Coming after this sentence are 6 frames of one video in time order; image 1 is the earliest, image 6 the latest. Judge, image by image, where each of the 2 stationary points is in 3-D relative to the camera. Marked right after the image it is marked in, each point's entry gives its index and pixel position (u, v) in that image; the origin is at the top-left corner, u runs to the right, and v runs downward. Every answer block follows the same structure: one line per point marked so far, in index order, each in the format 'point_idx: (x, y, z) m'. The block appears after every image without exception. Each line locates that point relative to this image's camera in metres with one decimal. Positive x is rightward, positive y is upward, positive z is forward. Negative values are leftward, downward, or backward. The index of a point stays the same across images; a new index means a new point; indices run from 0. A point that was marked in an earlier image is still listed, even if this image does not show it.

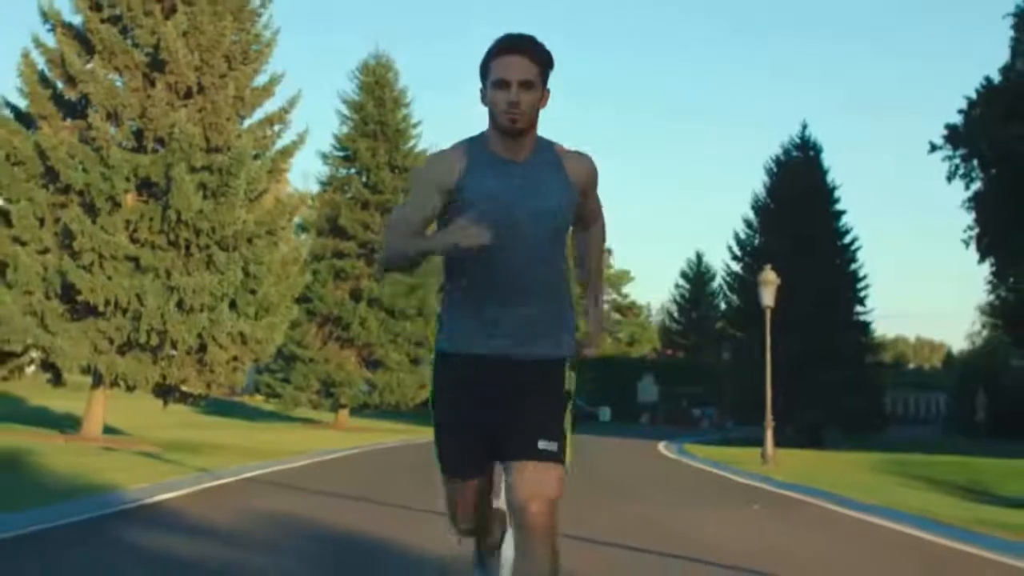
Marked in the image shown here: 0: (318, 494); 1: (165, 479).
0: (-2.1, -2.4, +16.7) m
1: (-4.8, -2.6, +19.1) m
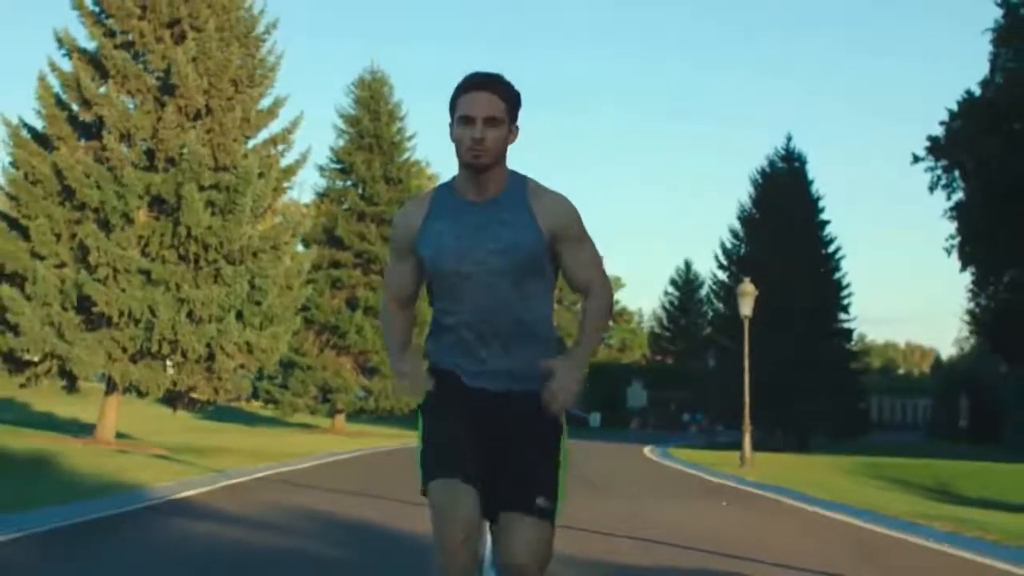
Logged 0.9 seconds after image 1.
0: (-2.3, -2.6, +18.4) m
1: (-4.9, -2.8, +20.7) m
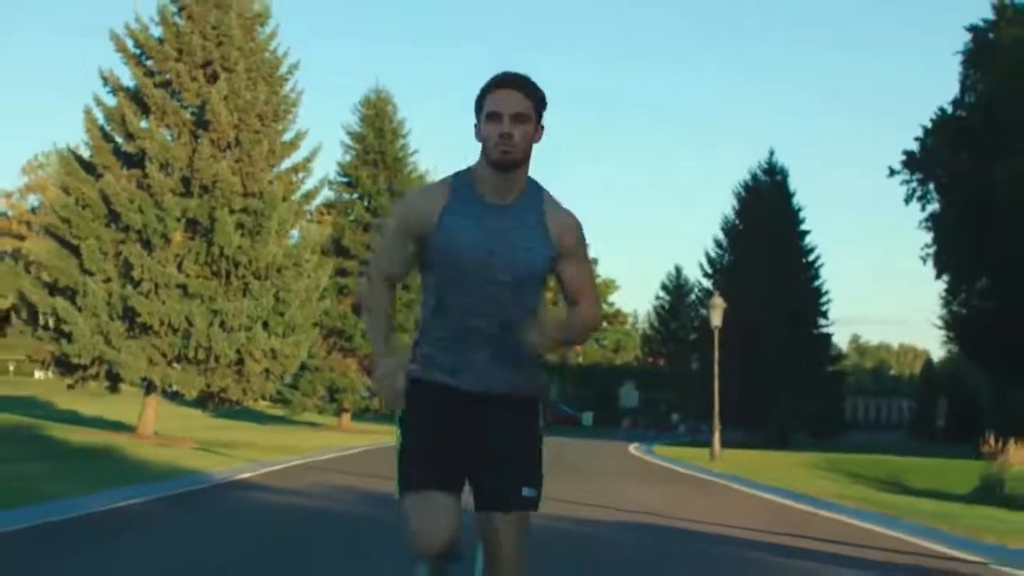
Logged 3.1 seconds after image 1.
0: (-2.4, -3.0, +22.3) m
1: (-5.0, -3.1, +24.6) m
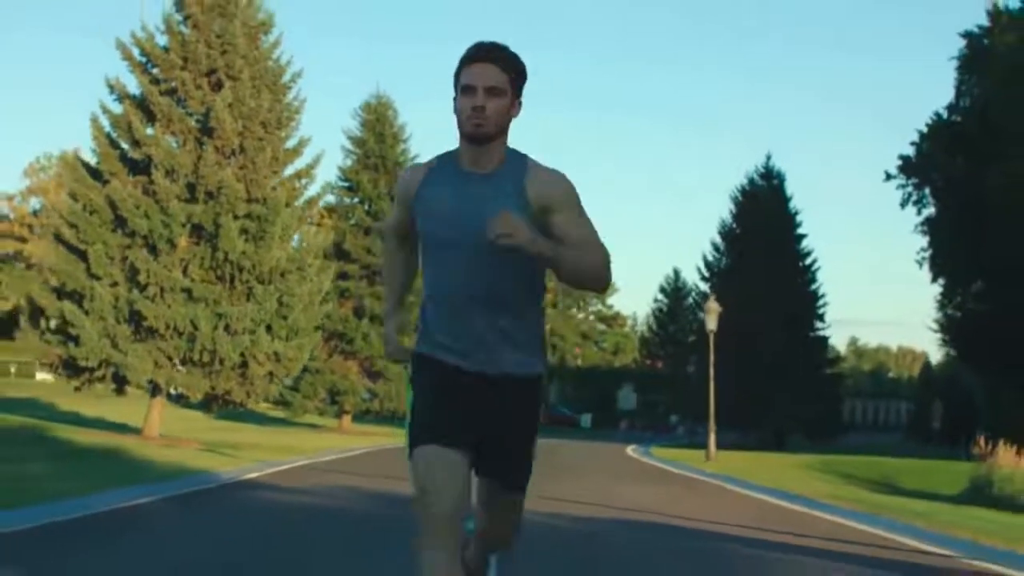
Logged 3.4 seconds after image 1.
0: (-2.4, -3.0, +22.9) m
1: (-5.1, -3.2, +25.2) m
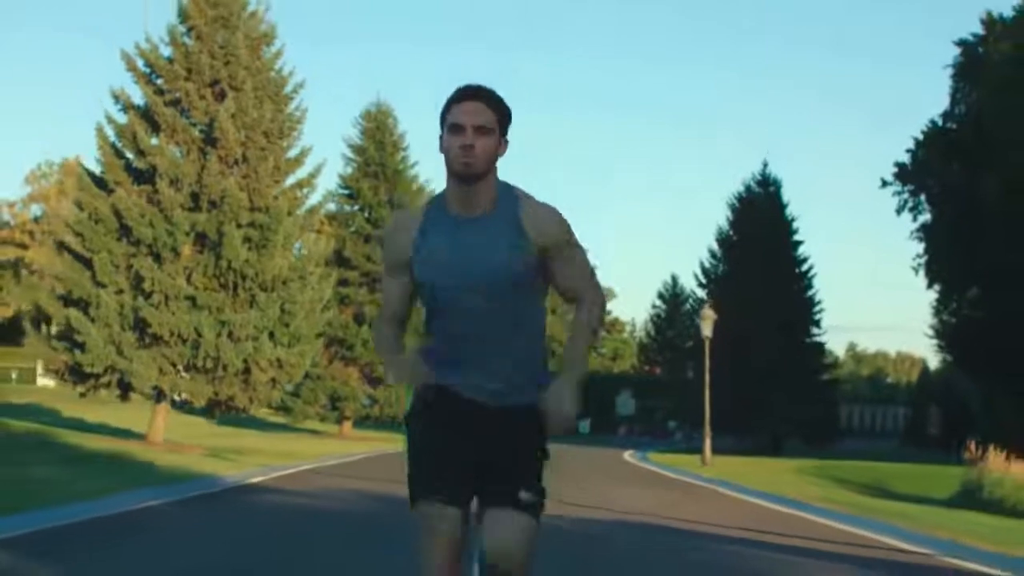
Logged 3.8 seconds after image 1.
0: (-2.4, -3.2, +23.5) m
1: (-5.1, -3.4, +25.8) m
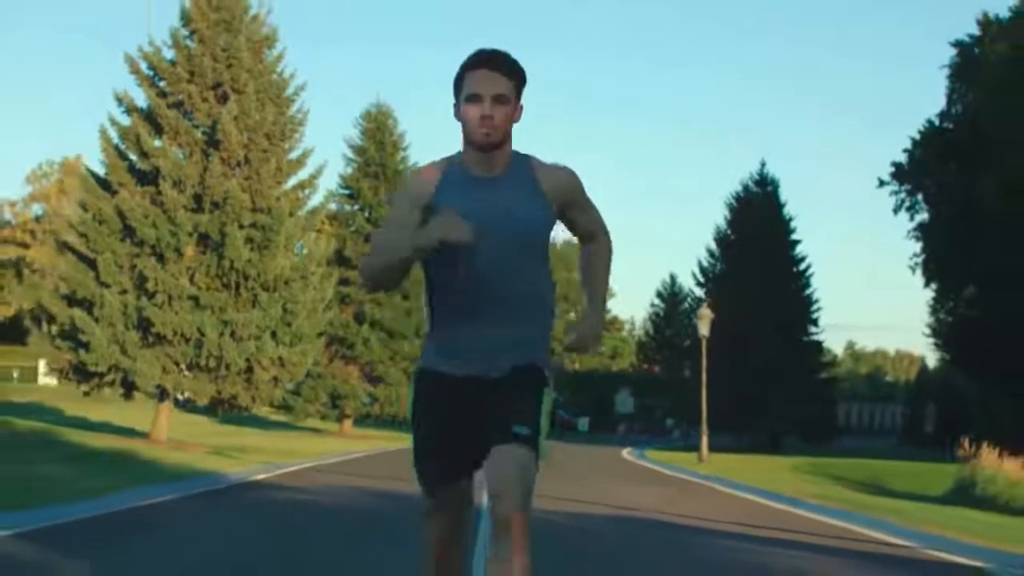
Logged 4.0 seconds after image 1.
0: (-2.4, -3.2, +23.9) m
1: (-5.1, -3.4, +26.2) m
